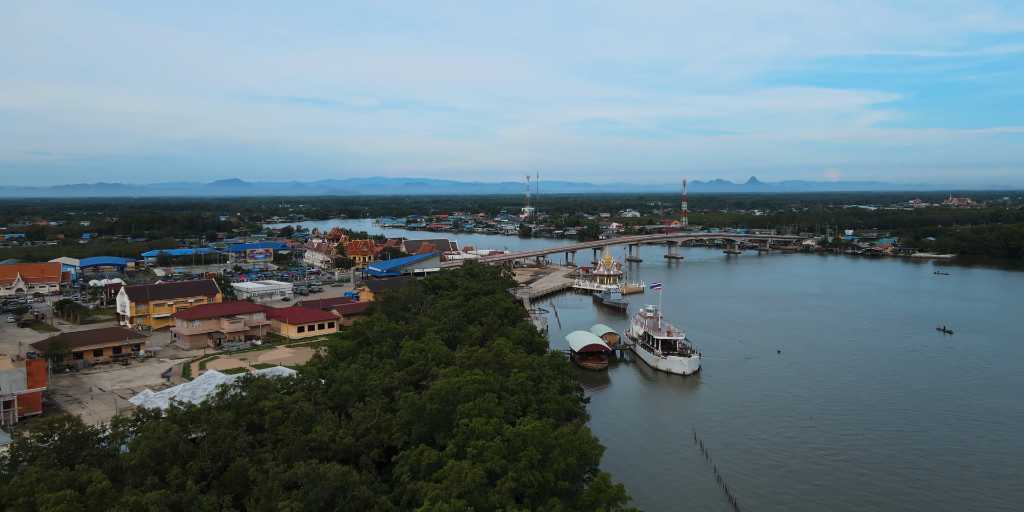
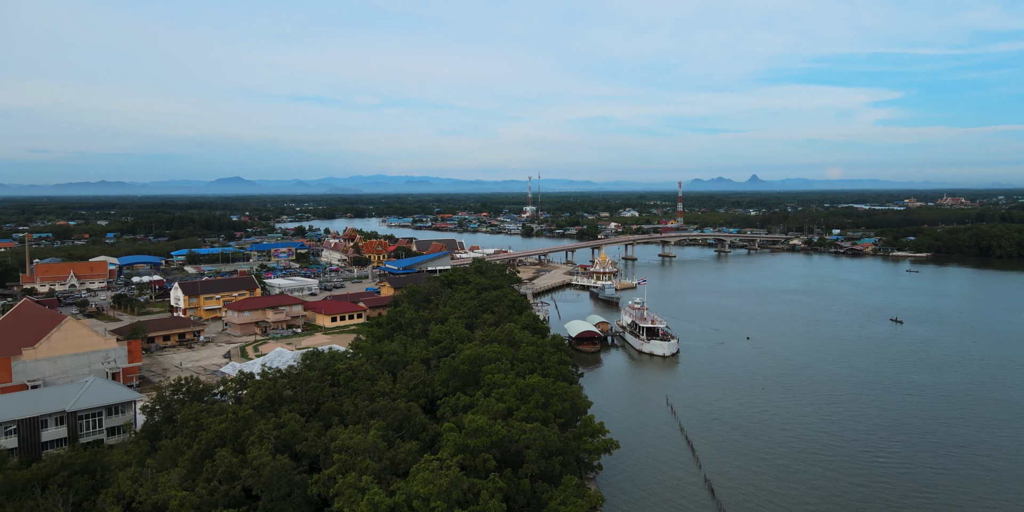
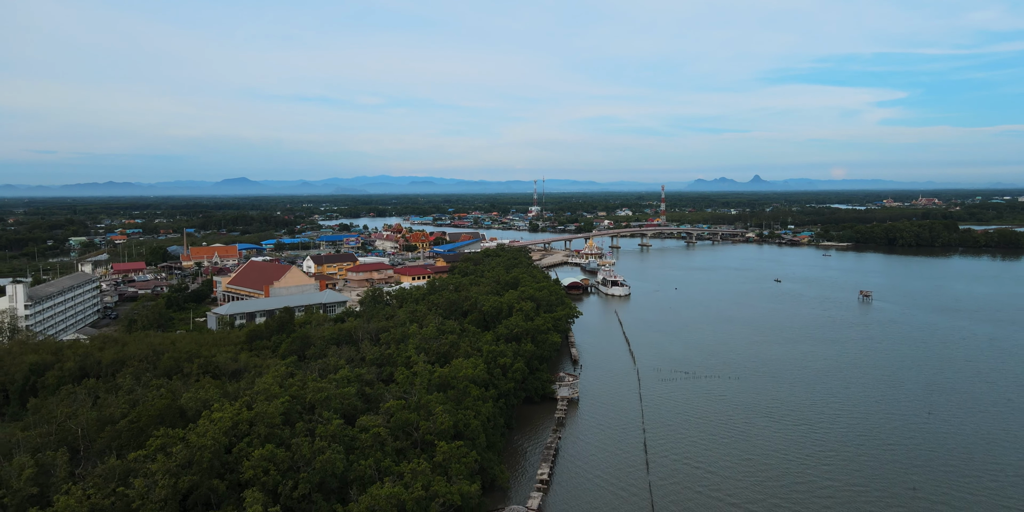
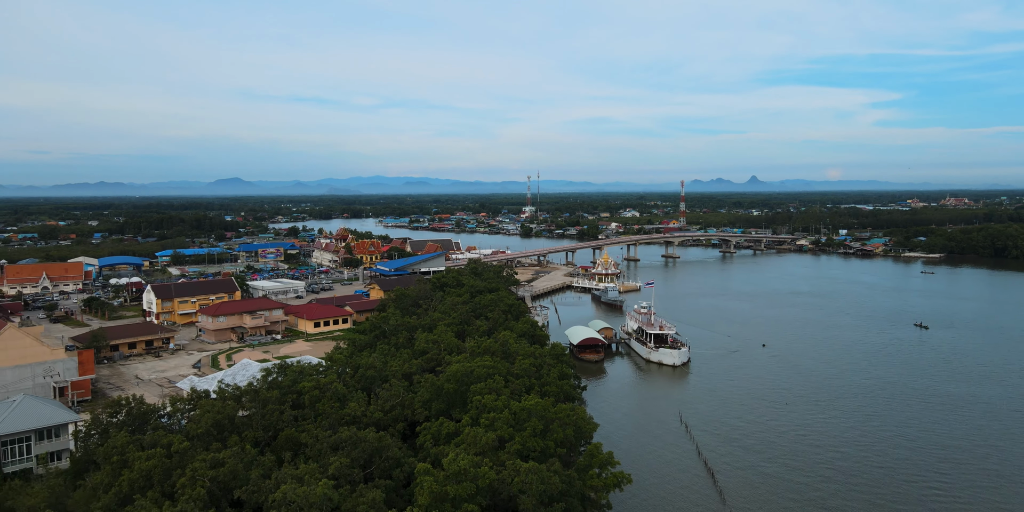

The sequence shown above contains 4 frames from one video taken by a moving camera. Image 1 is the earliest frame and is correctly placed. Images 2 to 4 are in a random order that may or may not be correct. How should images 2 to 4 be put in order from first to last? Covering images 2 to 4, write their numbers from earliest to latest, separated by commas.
4, 2, 3
